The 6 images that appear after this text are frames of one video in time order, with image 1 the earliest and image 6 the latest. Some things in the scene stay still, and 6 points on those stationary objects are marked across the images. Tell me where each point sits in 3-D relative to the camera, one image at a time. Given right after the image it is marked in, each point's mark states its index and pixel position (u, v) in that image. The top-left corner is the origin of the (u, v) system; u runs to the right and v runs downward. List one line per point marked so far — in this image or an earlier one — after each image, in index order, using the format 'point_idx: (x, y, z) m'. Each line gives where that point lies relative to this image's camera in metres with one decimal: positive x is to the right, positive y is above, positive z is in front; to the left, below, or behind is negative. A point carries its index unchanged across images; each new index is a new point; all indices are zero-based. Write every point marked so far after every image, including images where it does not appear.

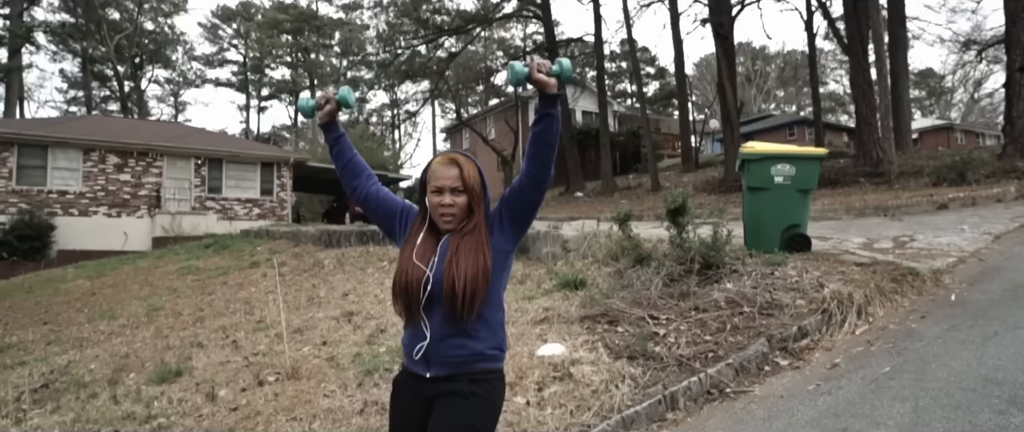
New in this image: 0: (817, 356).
0: (+2.4, -1.1, +5.8) m
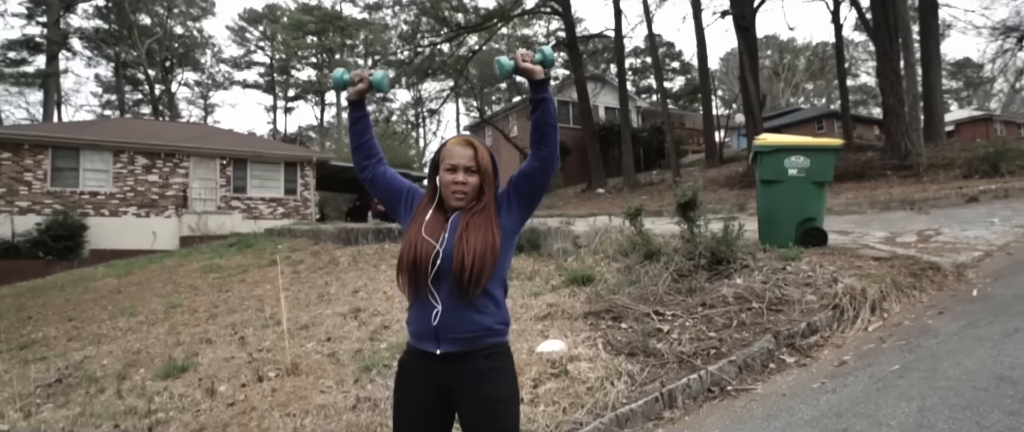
0: (+2.3, -1.0, +5.6) m
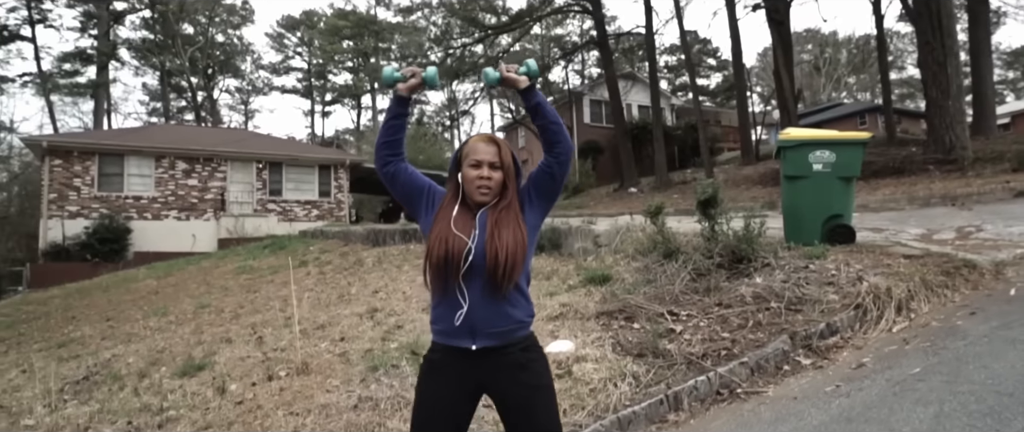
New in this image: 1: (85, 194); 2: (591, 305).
0: (+2.4, -1.0, +5.3) m
1: (-11.0, +0.6, +19.4) m
2: (+0.7, -0.8, +6.9) m
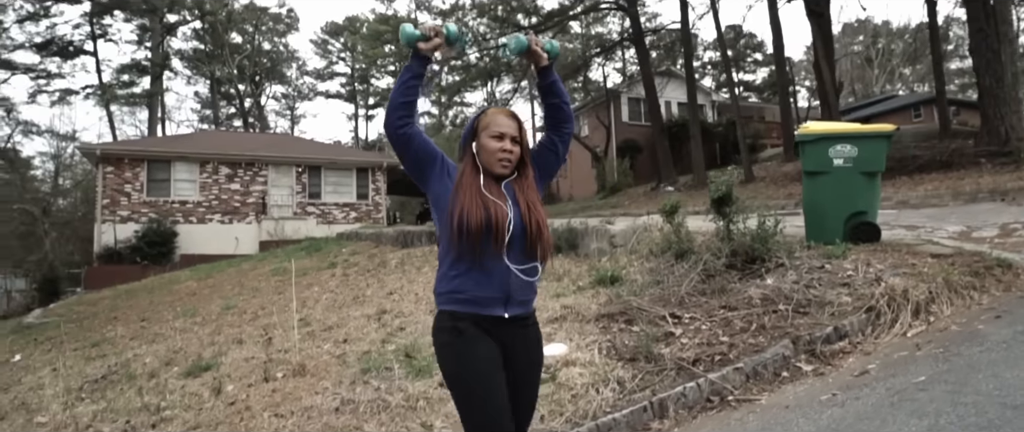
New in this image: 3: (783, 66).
0: (+2.3, -1.0, +5.0) m
1: (-10.1, +0.4, +20.0) m
2: (+0.7, -0.8, +6.6) m
3: (+6.8, +3.8, +19.1) m
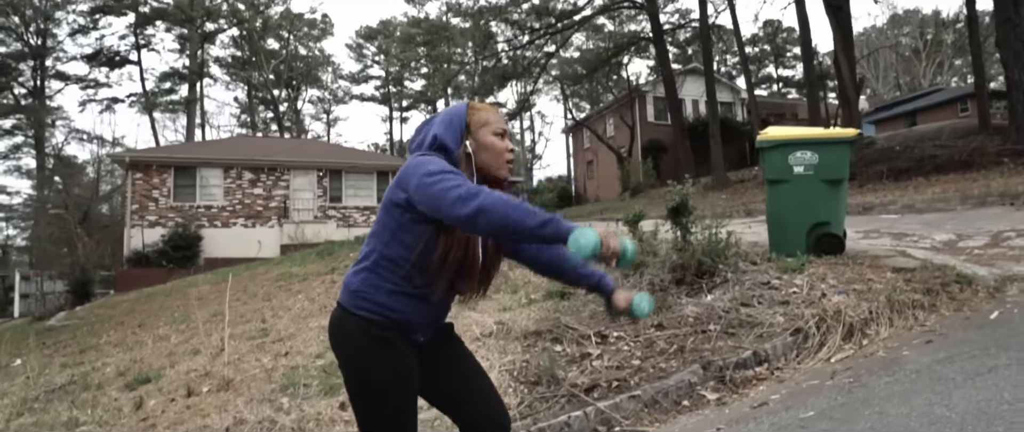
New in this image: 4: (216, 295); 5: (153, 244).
0: (+1.5, -1.1, +4.7) m
1: (-9.6, +0.3, +20.6) m
2: (+0.1, -0.9, +6.4) m
3: (+7.2, +3.8, +18.3) m
4: (-5.4, -1.5, +13.8) m
5: (-9.6, -0.8, +20.0) m
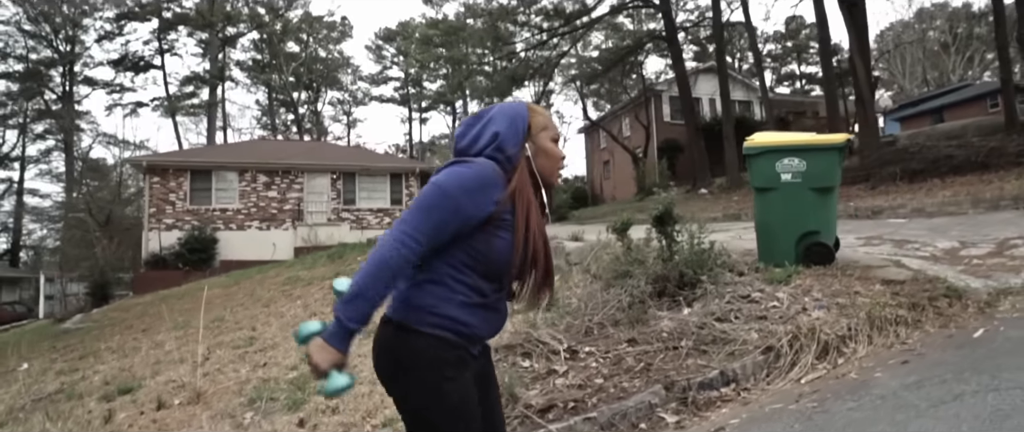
0: (+1.2, -1.2, +4.4) m
1: (-9.2, +0.2, +20.8) m
2: (-0.1, -1.0, +6.2) m
3: (+7.5, +3.8, +17.8) m
4: (-5.3, -1.6, +13.9) m
5: (-9.2, -0.8, +20.3) m
